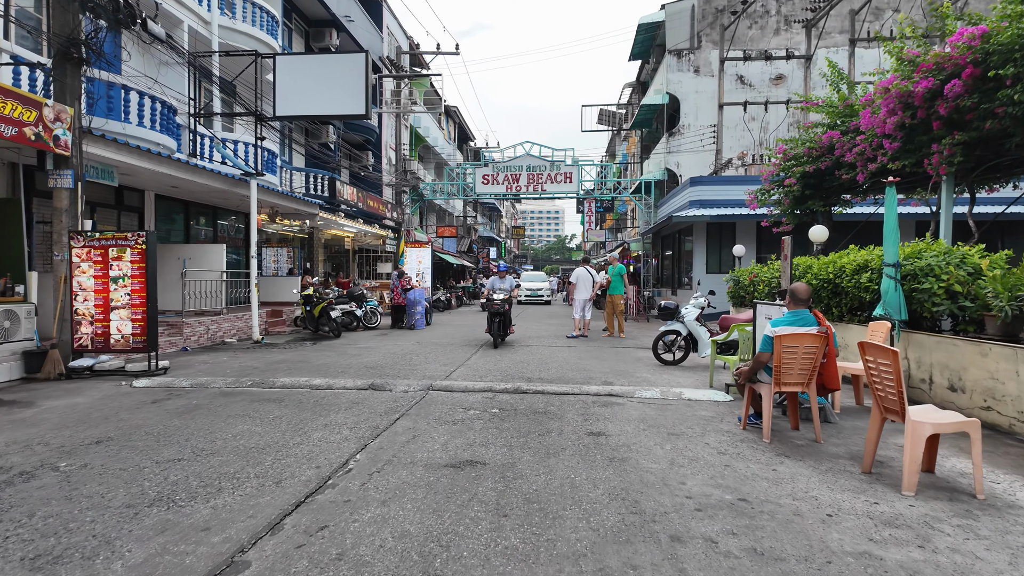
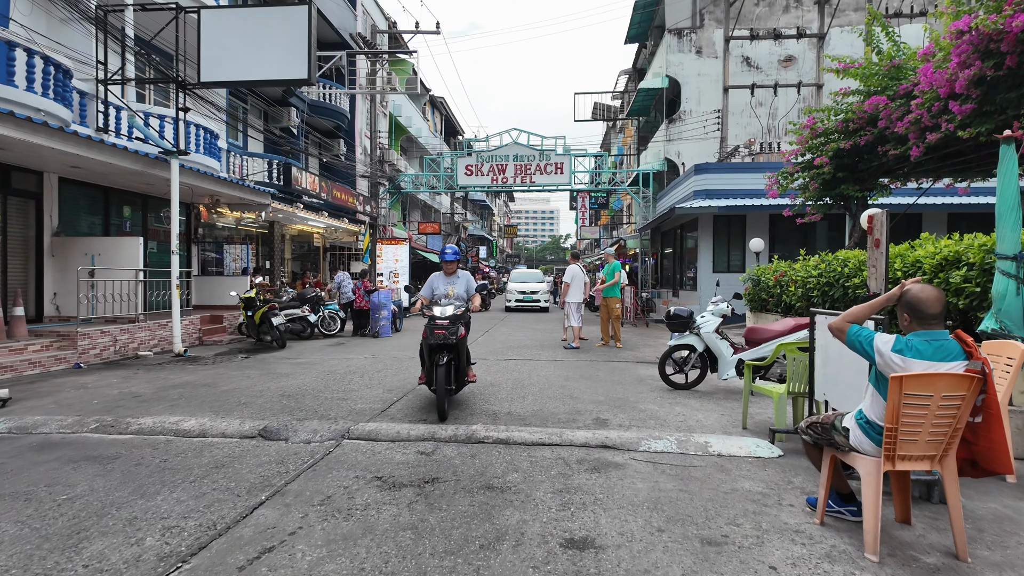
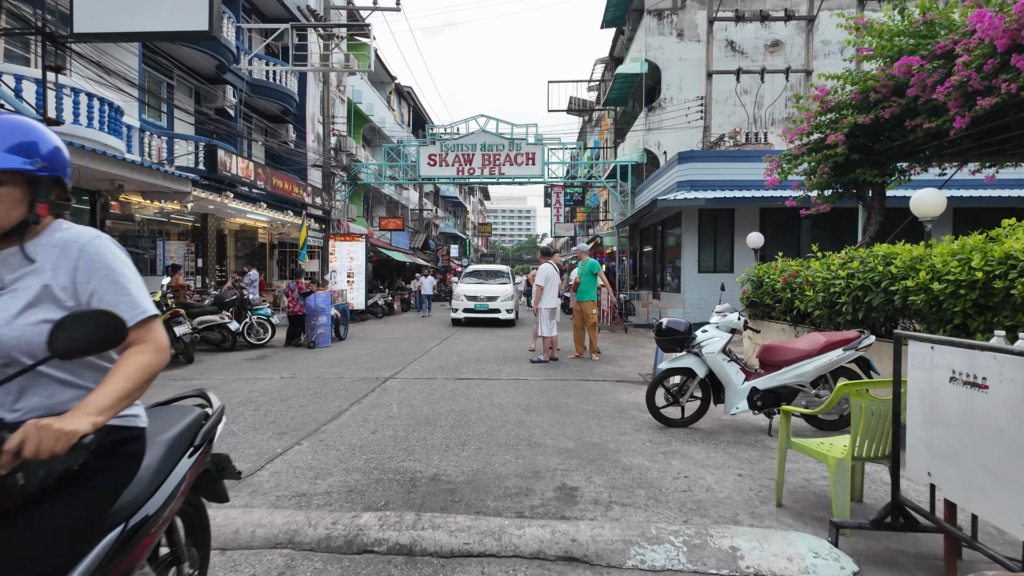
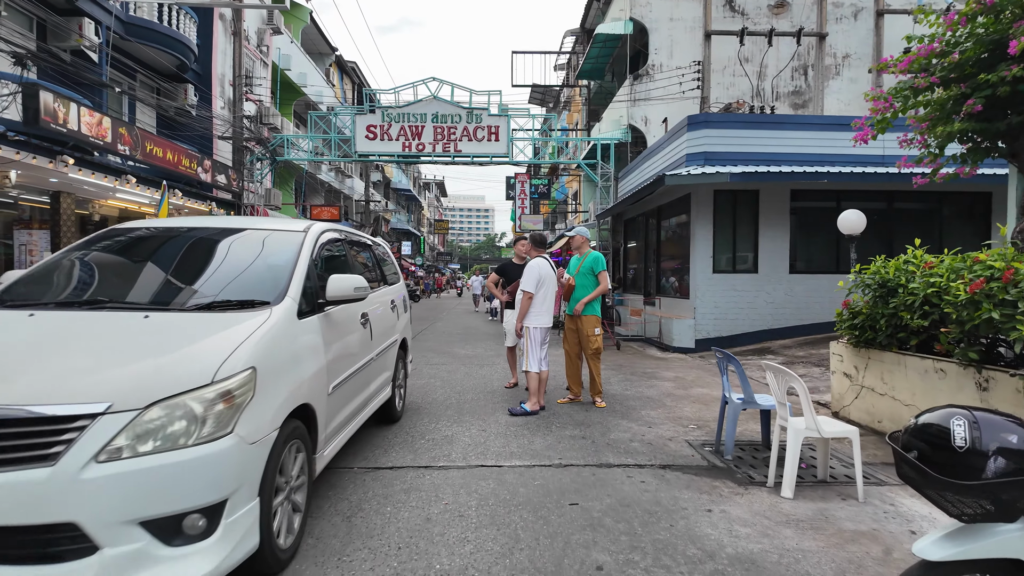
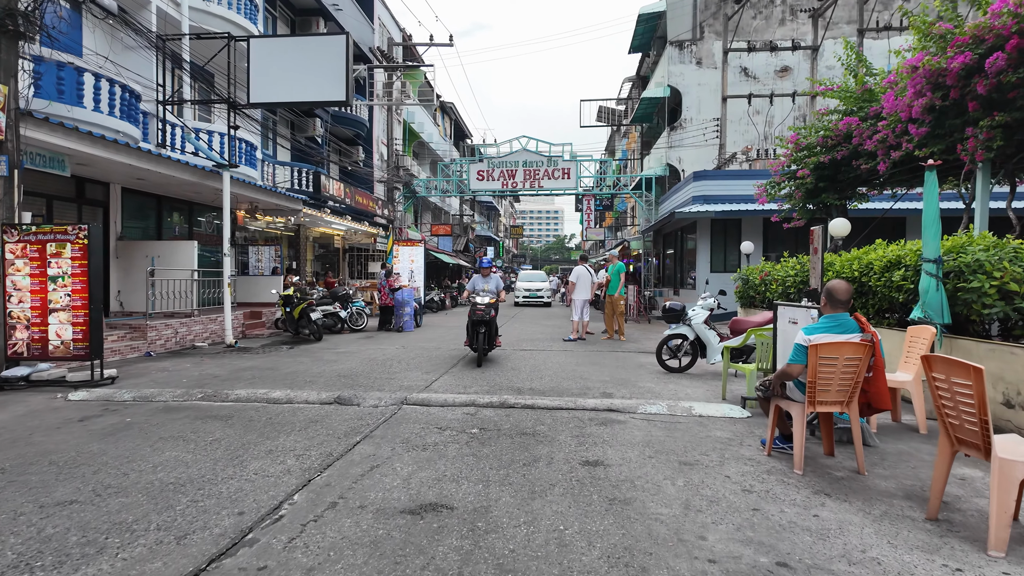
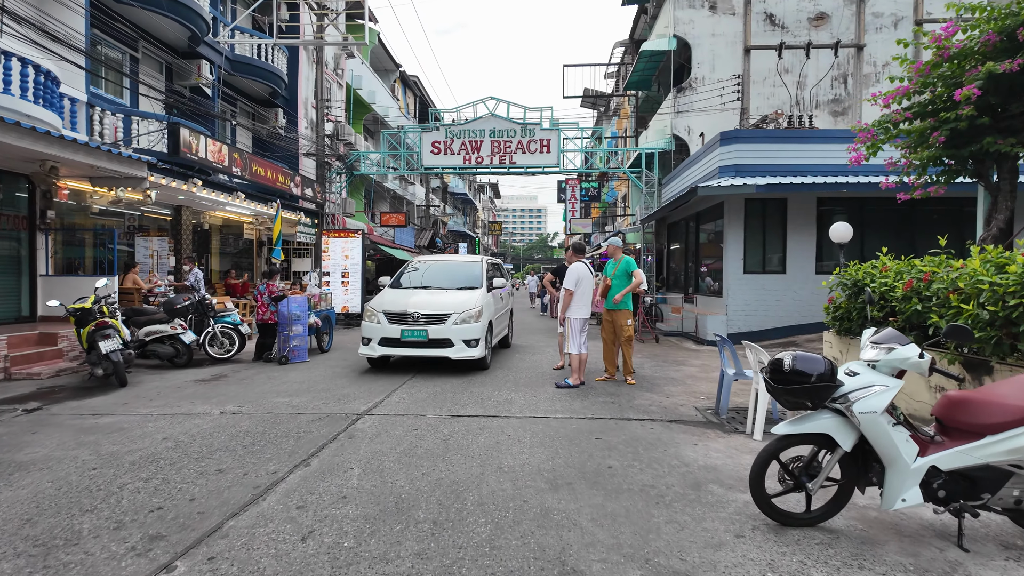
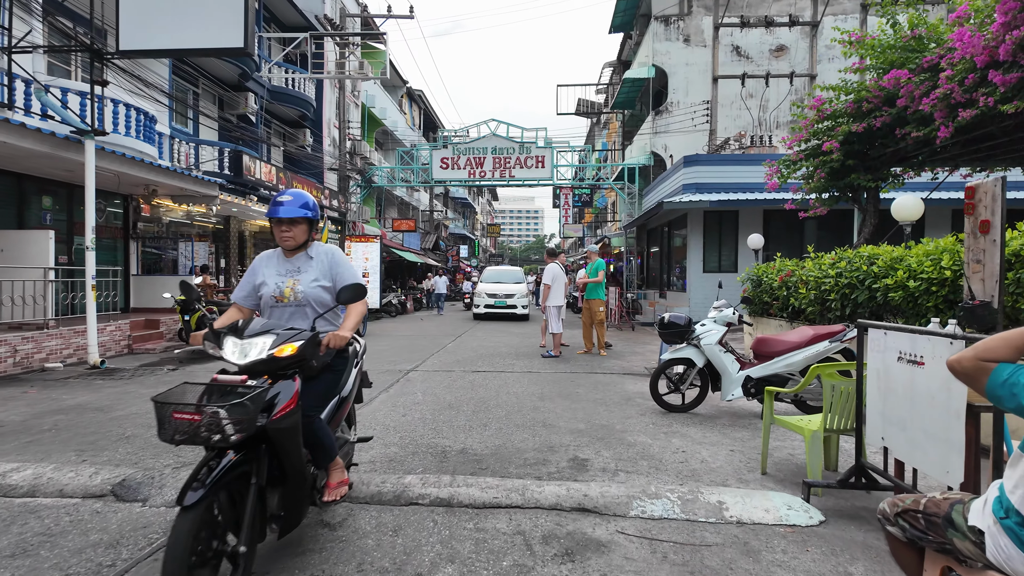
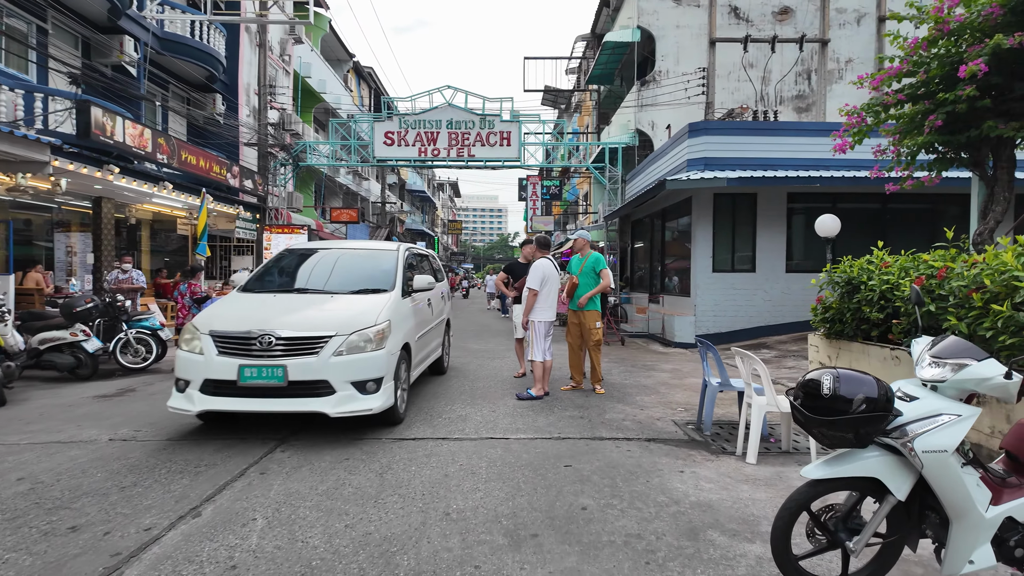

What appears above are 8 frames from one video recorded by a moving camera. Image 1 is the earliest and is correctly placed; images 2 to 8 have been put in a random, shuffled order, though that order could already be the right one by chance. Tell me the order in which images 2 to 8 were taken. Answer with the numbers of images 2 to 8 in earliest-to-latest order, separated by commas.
5, 2, 7, 3, 6, 8, 4
